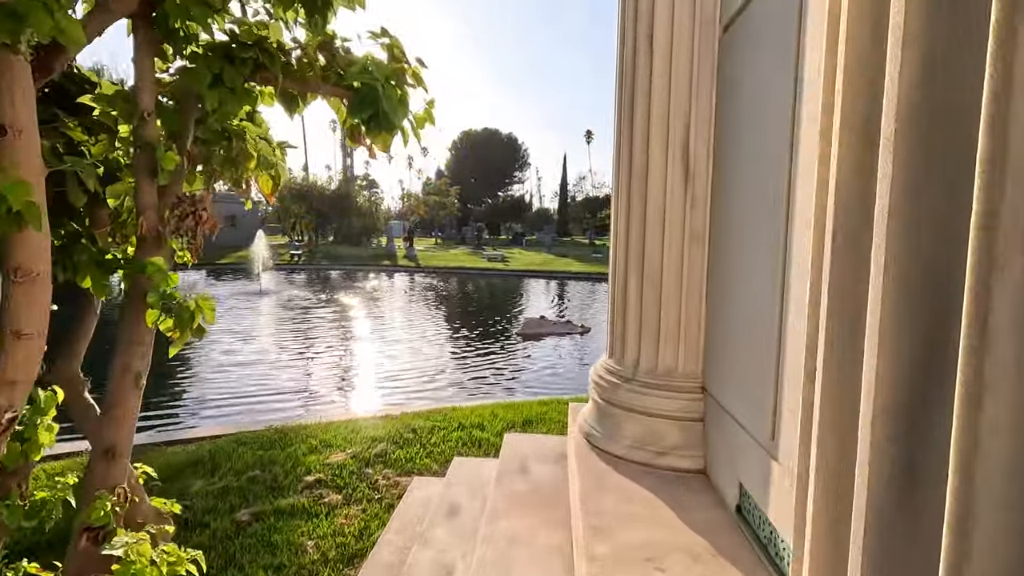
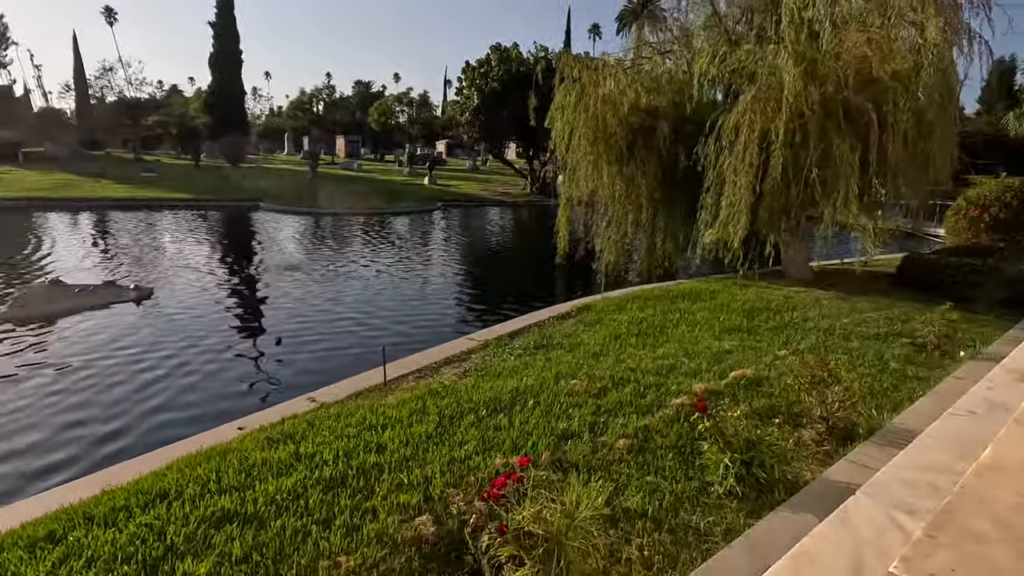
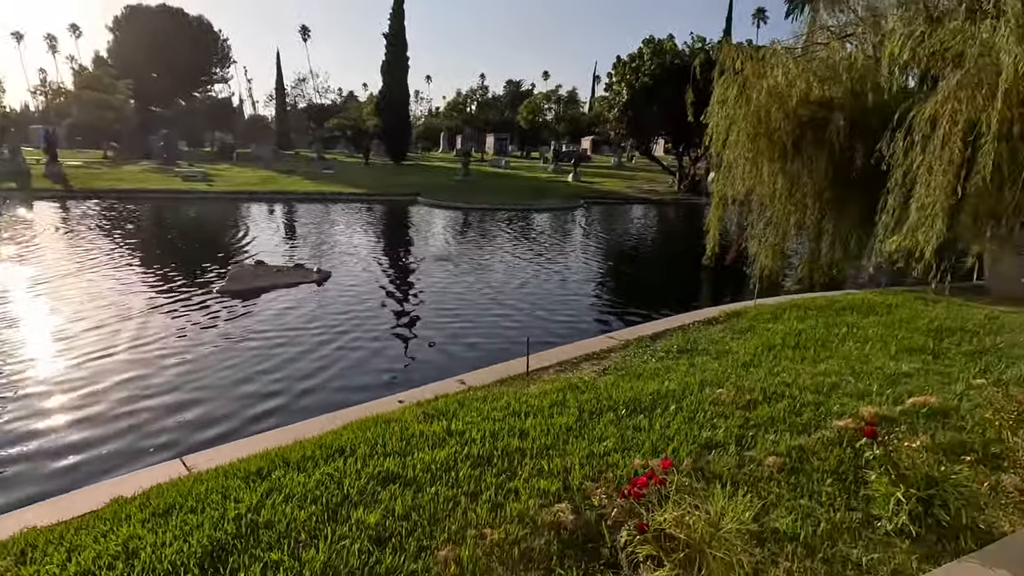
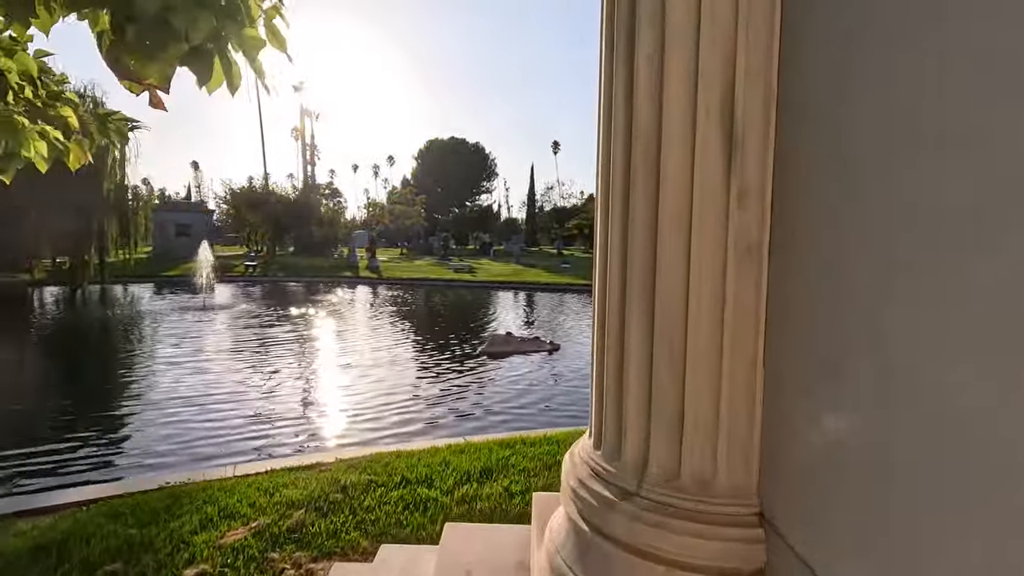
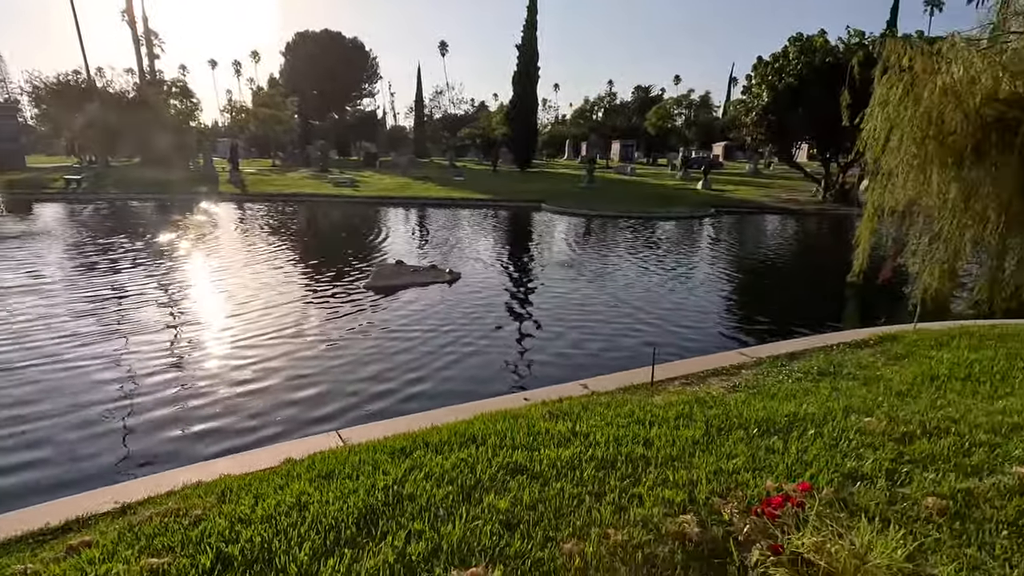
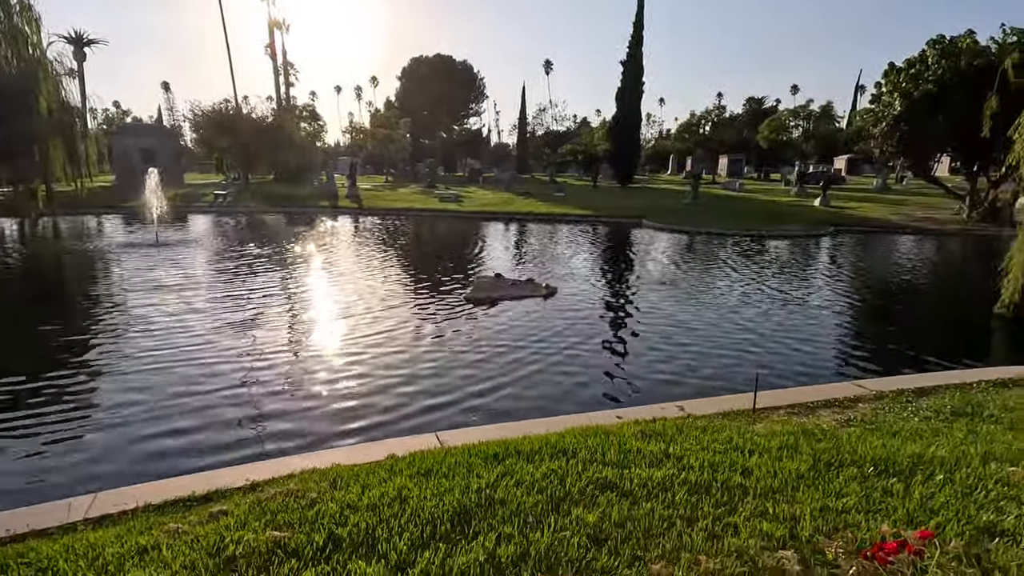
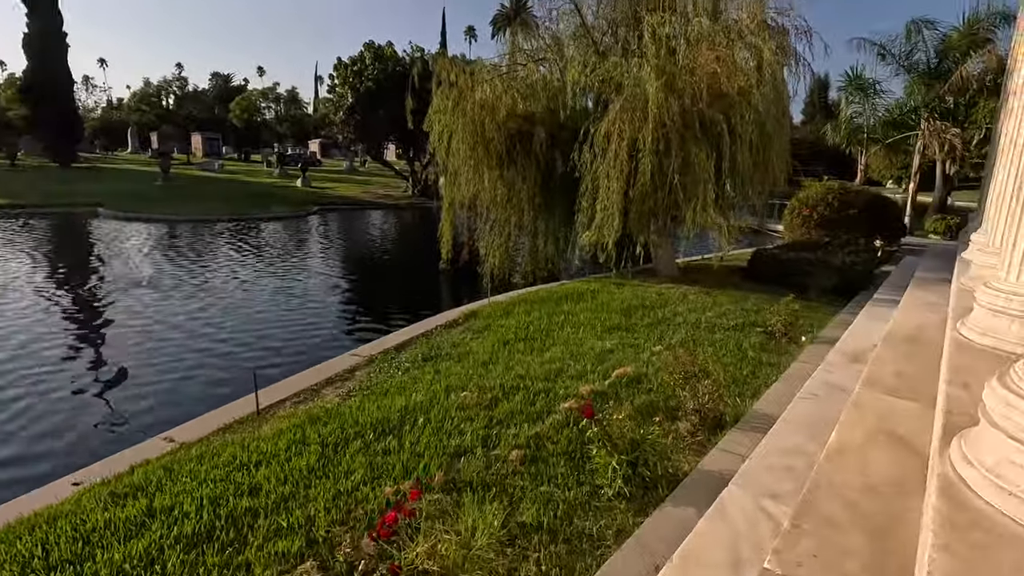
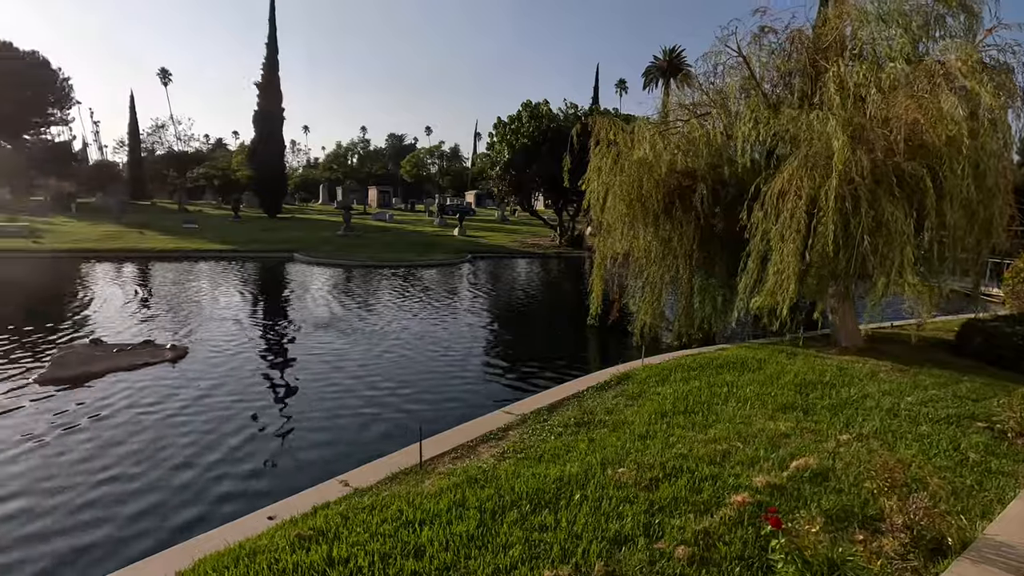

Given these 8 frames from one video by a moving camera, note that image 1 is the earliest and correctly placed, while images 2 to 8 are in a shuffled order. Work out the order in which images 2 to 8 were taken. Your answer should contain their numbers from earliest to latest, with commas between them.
4, 6, 5, 3, 2, 7, 8
